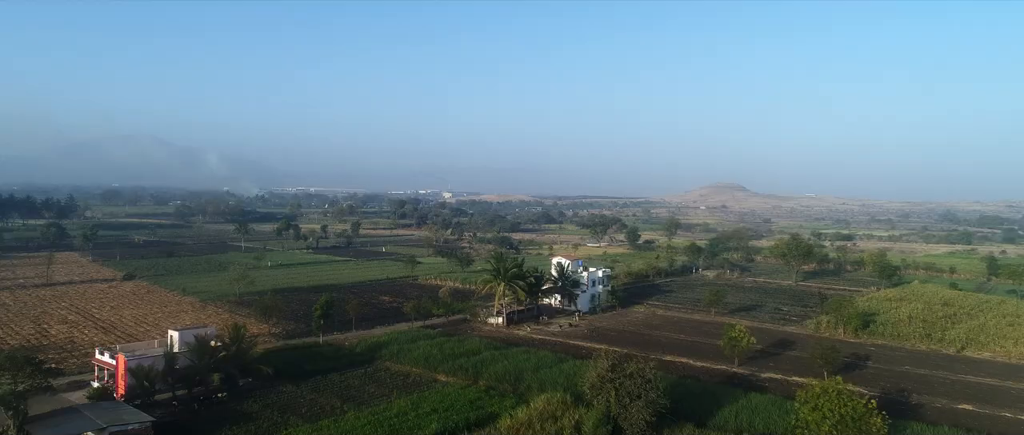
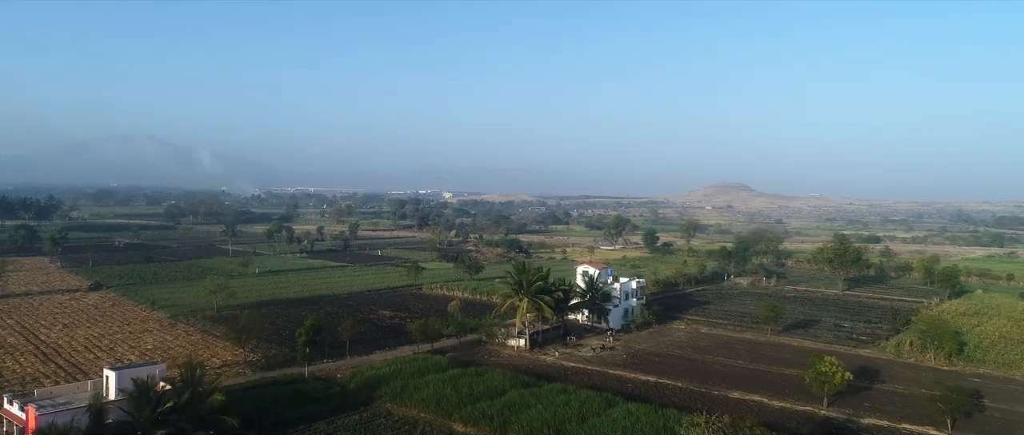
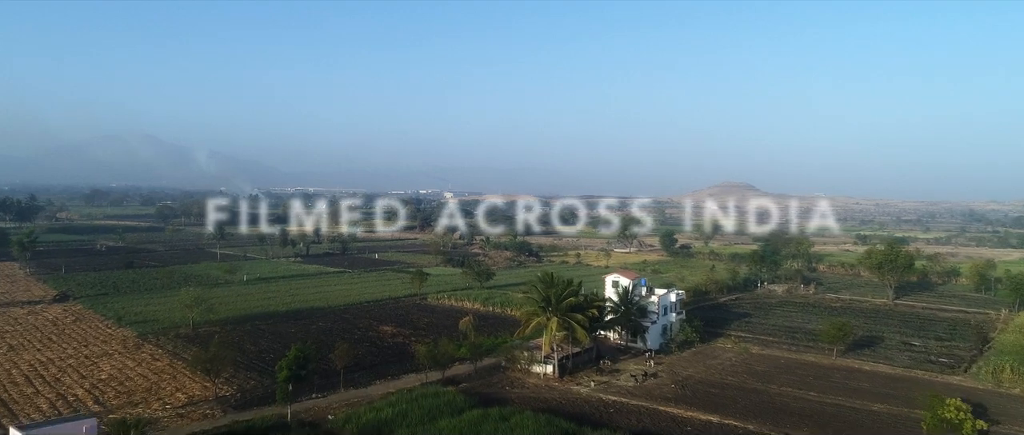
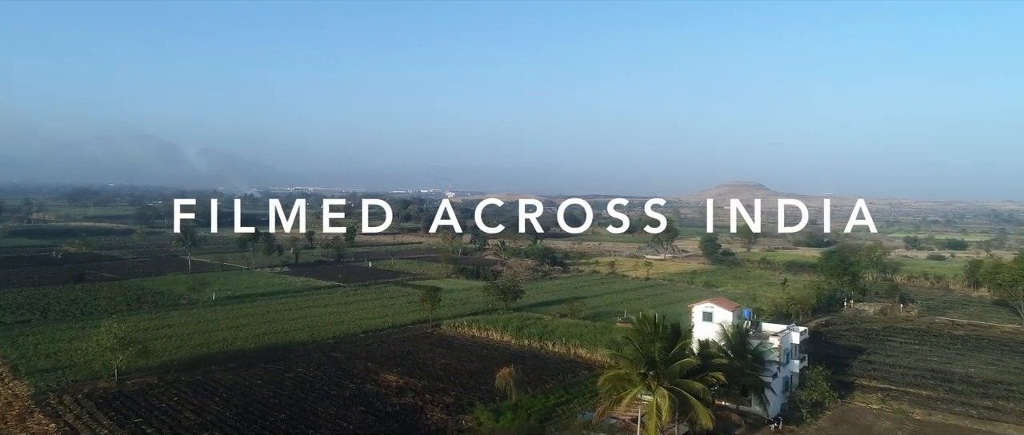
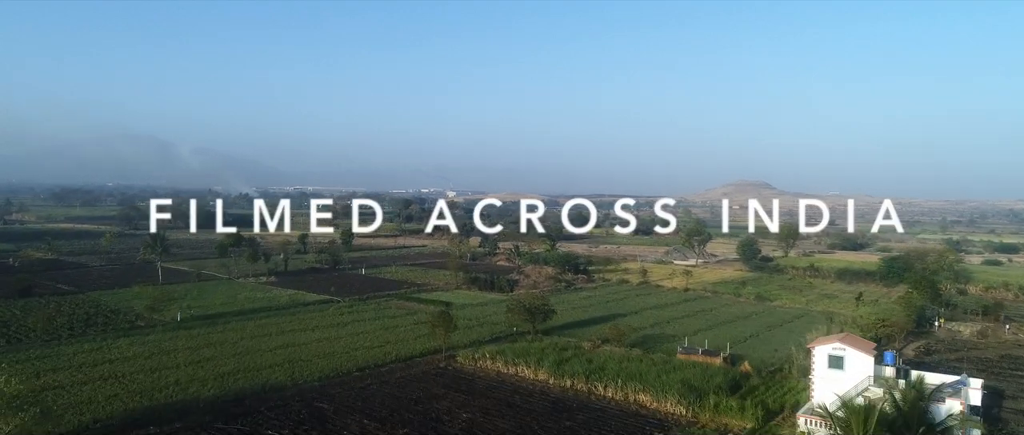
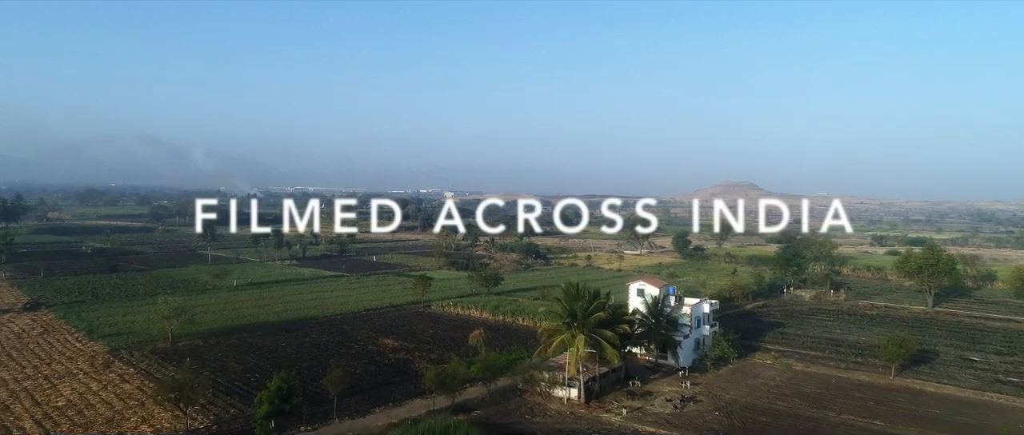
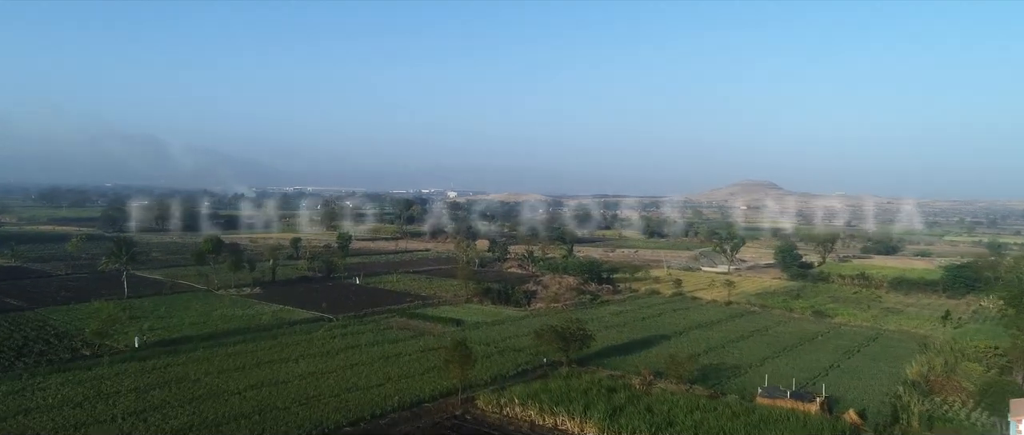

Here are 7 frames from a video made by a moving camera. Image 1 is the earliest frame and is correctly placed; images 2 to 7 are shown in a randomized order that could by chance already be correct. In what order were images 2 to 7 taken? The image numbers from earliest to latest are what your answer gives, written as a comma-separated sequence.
2, 3, 6, 4, 5, 7
